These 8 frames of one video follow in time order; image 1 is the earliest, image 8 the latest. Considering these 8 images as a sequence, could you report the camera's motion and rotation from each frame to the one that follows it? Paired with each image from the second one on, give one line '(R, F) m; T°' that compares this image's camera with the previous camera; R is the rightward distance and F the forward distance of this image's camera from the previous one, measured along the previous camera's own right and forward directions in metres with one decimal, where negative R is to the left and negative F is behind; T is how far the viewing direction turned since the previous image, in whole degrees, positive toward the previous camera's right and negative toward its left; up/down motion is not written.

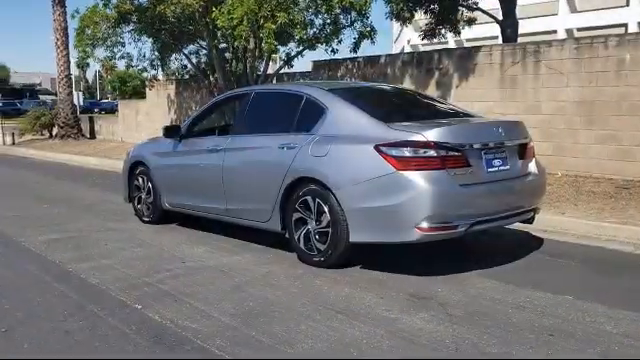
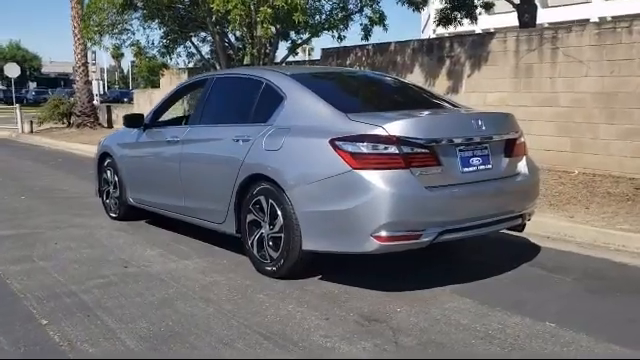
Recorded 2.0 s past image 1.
(+0.7, +0.8) m; -3°
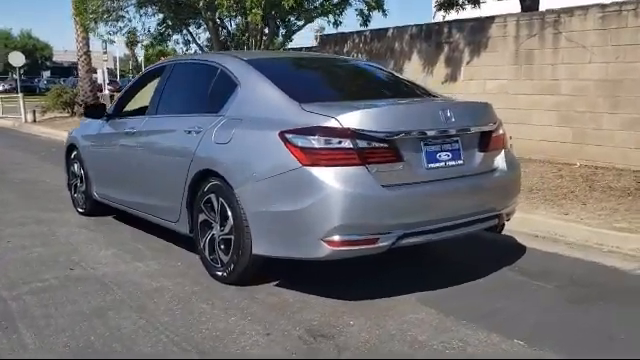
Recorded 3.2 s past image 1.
(+0.5, +0.5) m; -1°
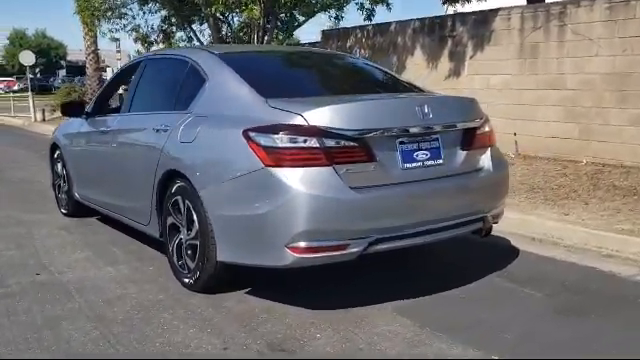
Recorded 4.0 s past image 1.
(+0.3, +0.3) m; -1°
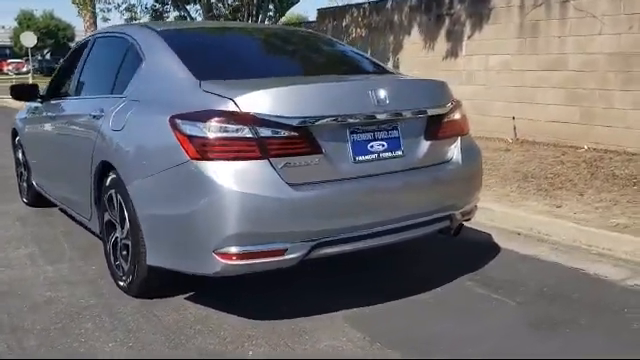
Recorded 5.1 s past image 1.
(+0.4, +0.5) m; -1°
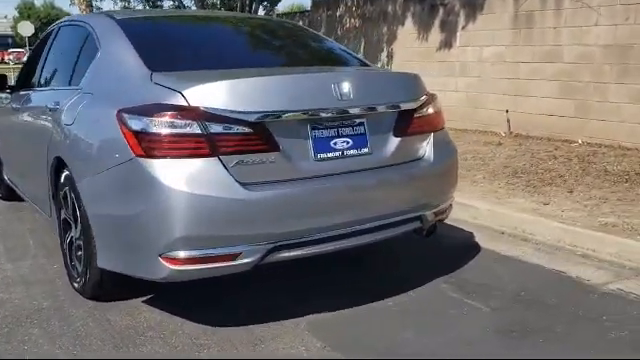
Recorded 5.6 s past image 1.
(+0.2, +0.2) m; 0°
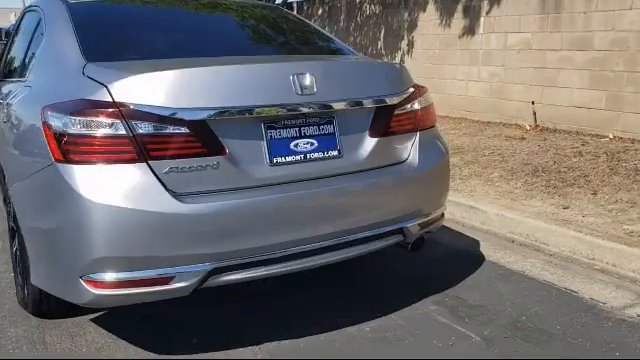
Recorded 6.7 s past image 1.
(+0.4, +0.5) m; -3°
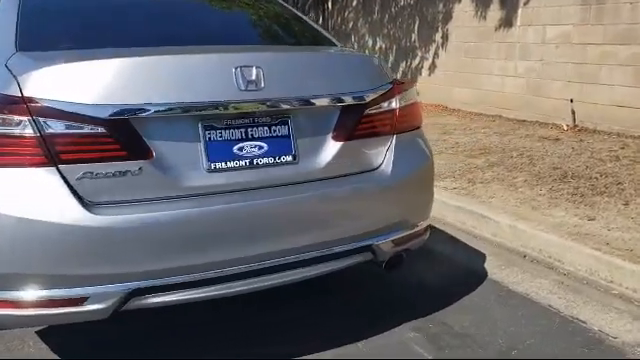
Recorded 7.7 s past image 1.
(+0.4, +0.4) m; -5°
